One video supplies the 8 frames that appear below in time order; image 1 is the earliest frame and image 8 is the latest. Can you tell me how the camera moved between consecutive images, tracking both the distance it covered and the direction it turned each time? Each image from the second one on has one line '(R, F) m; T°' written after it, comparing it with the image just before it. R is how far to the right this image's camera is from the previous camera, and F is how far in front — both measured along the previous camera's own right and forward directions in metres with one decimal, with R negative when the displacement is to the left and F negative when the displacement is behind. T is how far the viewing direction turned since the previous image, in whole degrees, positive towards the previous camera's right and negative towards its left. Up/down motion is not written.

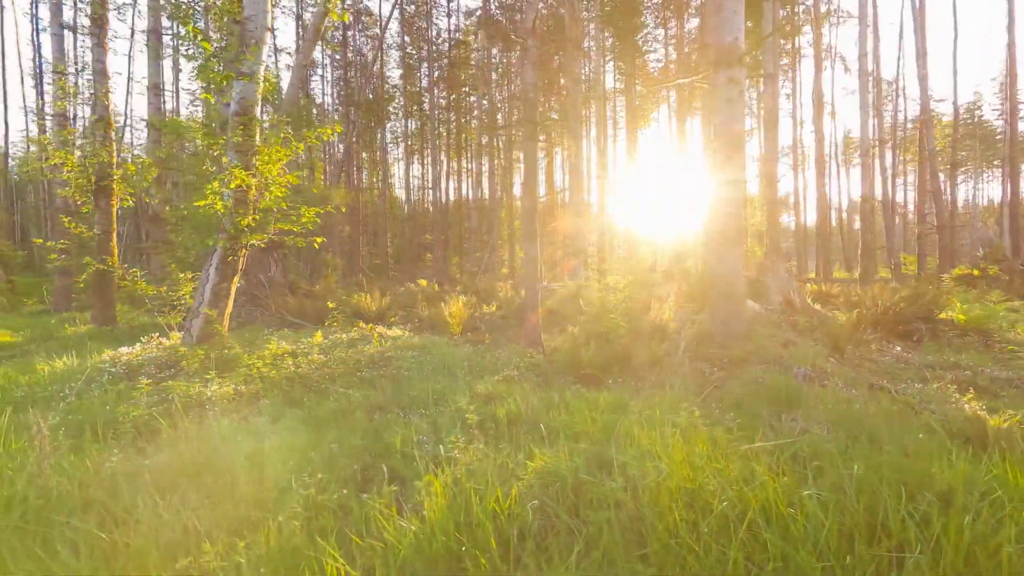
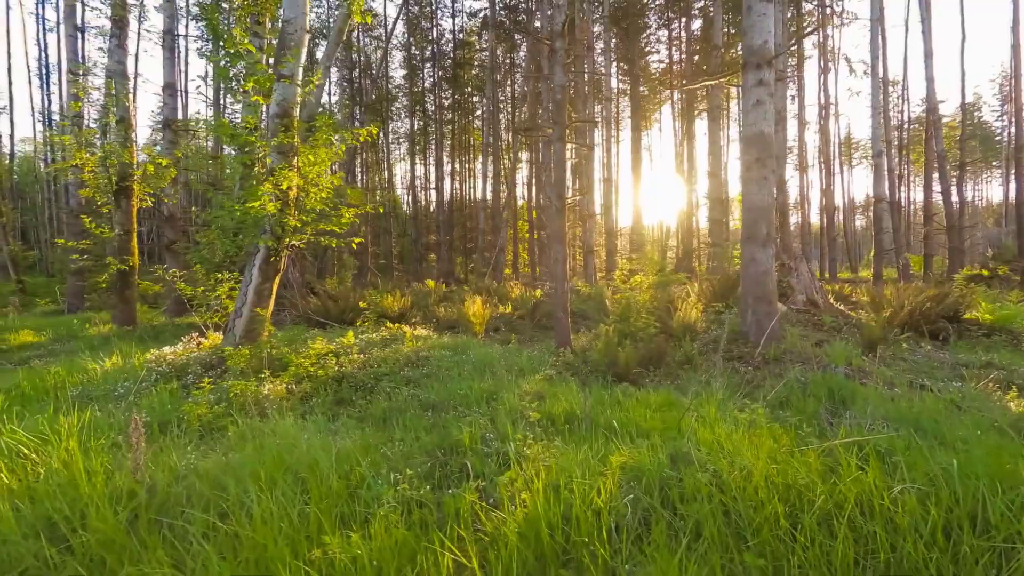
(-0.4, -0.1) m; 0°
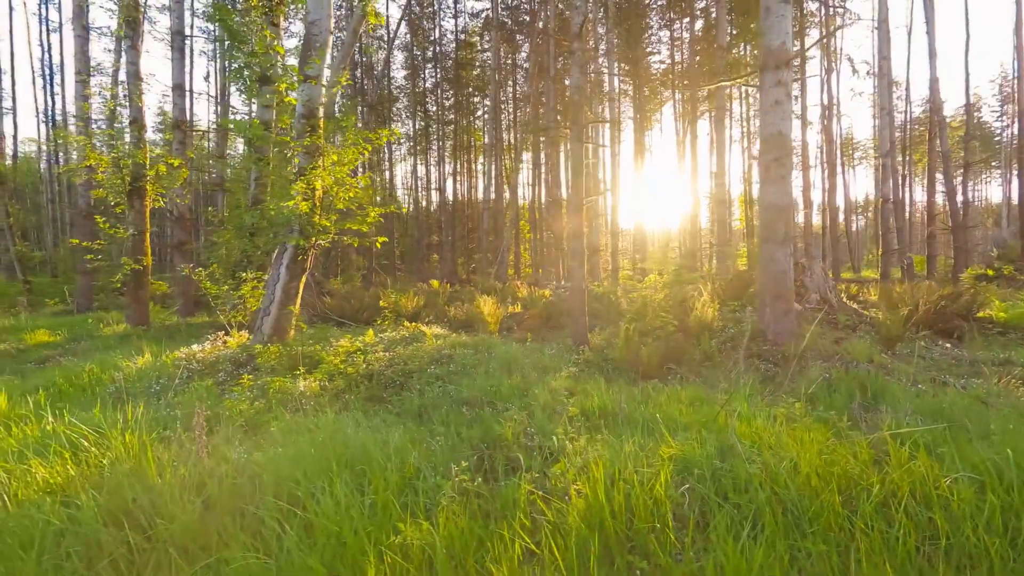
(-0.3, -0.1) m; 0°
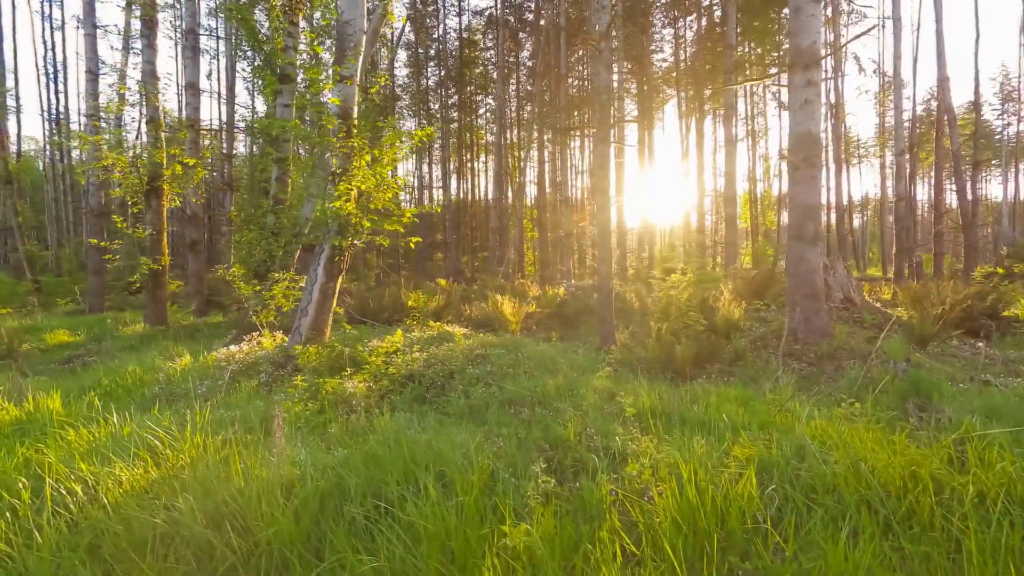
(-0.4, 0.0) m; 0°
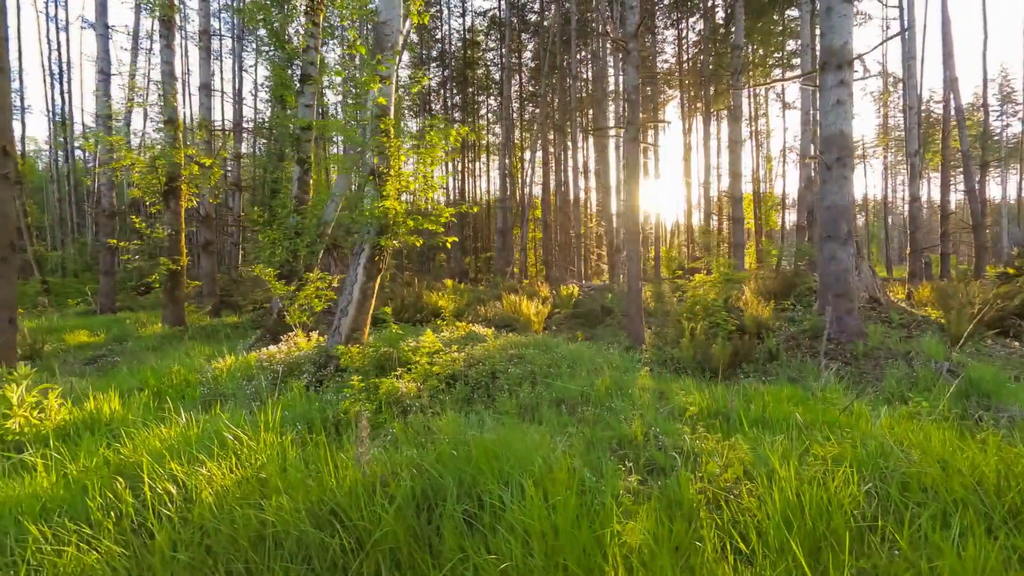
(-0.5, 0.0) m; 0°
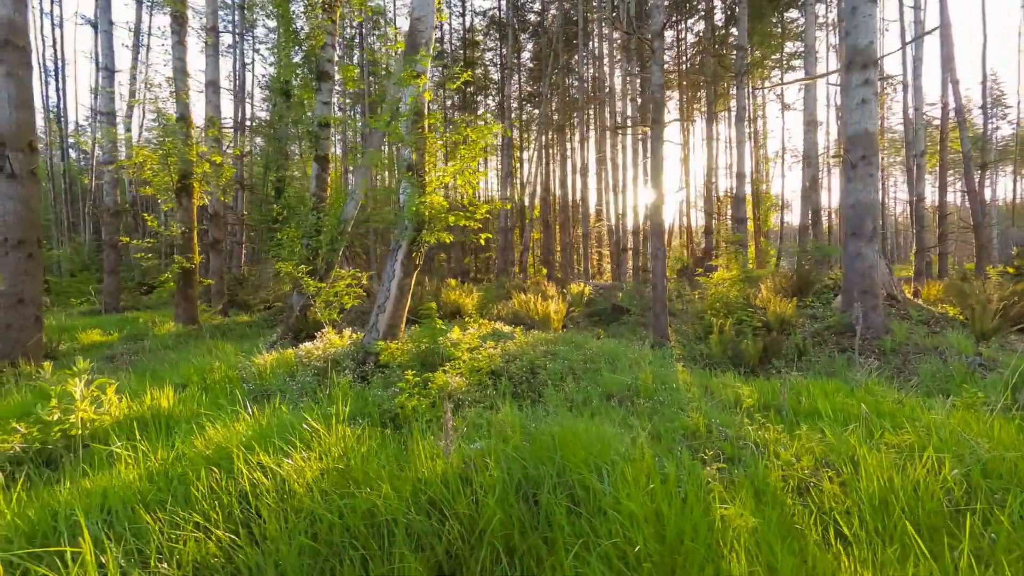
(-0.5, 0.0) m; +1°
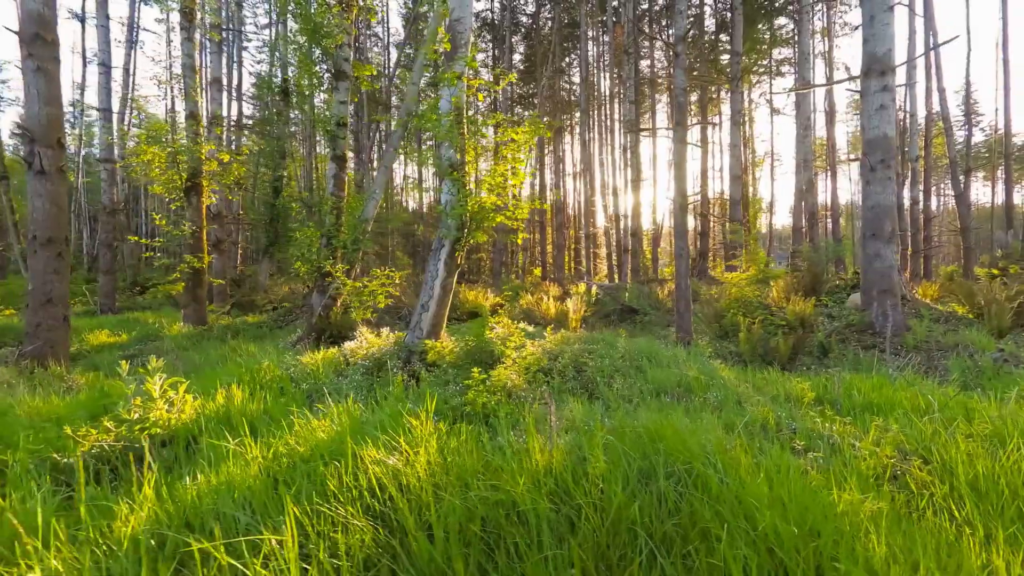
(-0.6, 0.0) m; +2°
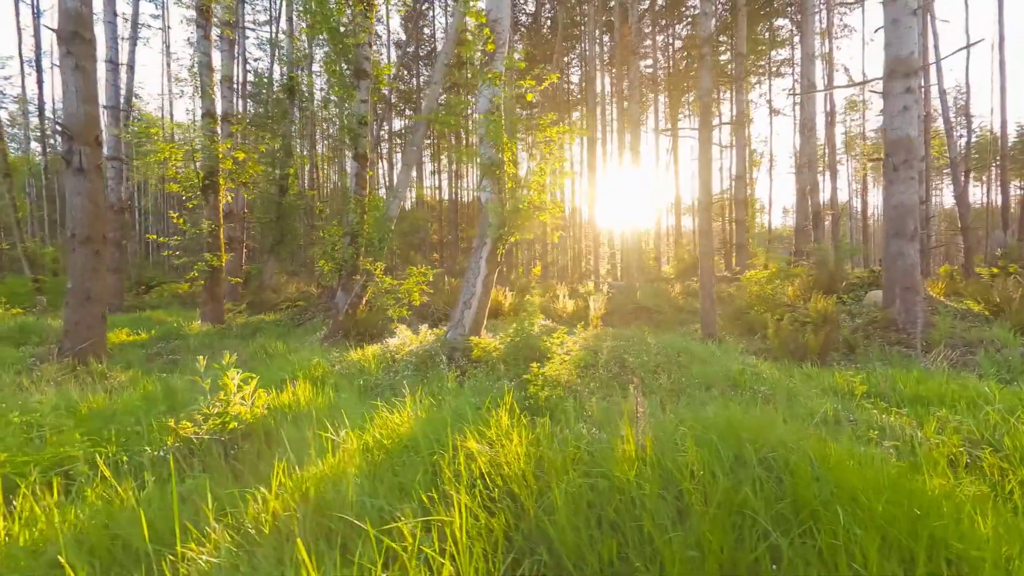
(-0.5, -0.1) m; +1°
